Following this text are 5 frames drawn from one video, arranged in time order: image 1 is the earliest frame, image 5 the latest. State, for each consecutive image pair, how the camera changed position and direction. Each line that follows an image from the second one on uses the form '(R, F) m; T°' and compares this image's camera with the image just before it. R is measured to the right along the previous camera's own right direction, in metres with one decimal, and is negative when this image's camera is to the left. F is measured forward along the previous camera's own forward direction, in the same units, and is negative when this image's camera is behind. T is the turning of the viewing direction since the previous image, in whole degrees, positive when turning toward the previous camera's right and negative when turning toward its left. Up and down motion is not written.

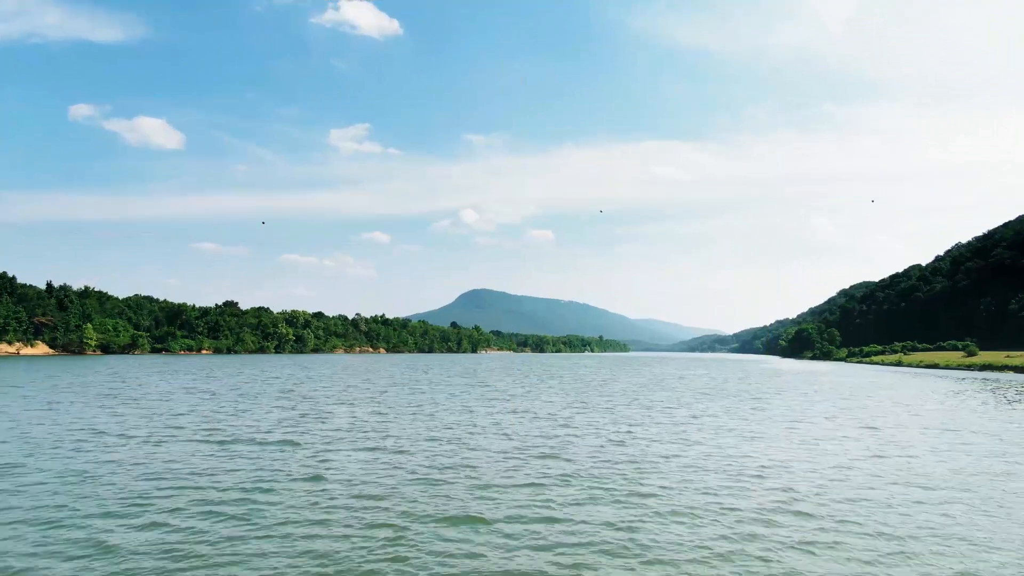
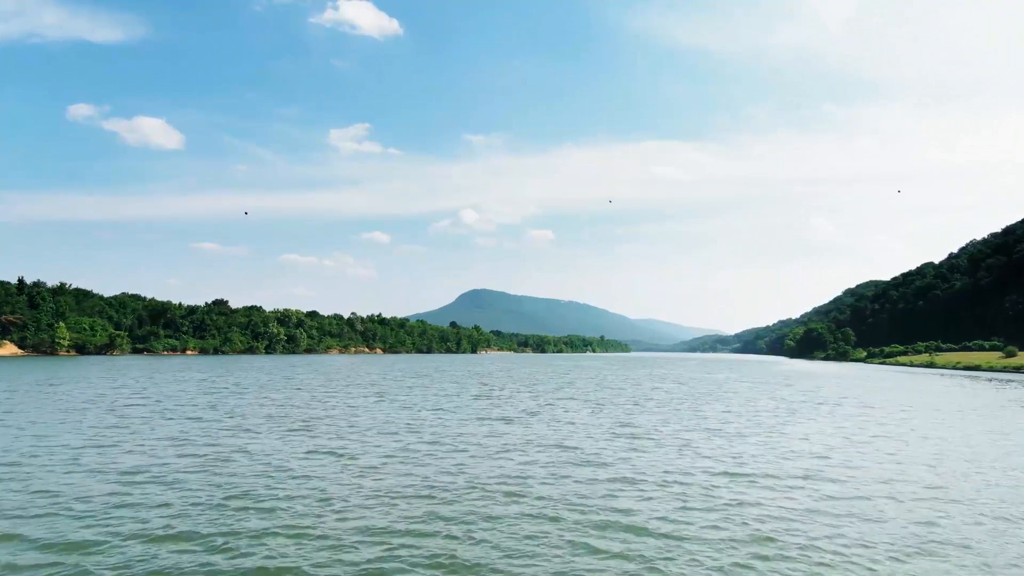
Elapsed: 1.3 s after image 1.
(-0.2, +2.9) m; 0°
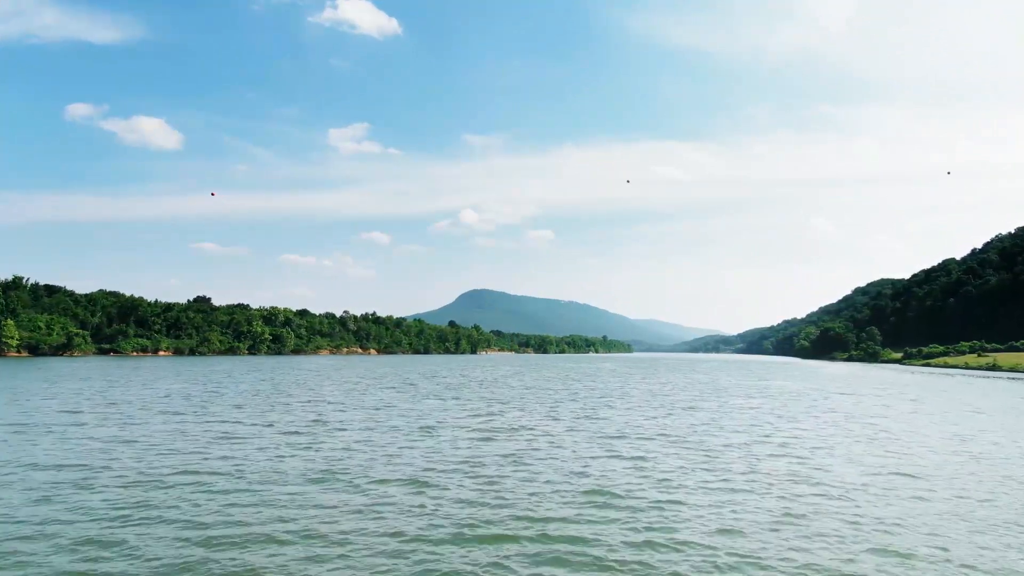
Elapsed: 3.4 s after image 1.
(-0.3, +4.6) m; 0°
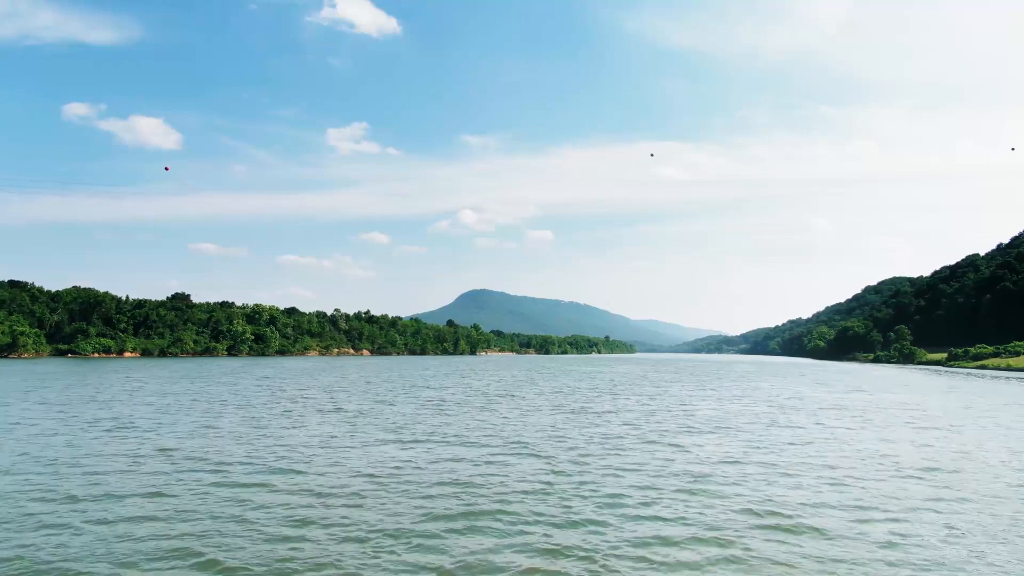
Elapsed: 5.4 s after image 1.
(-0.3, +4.7) m; 0°
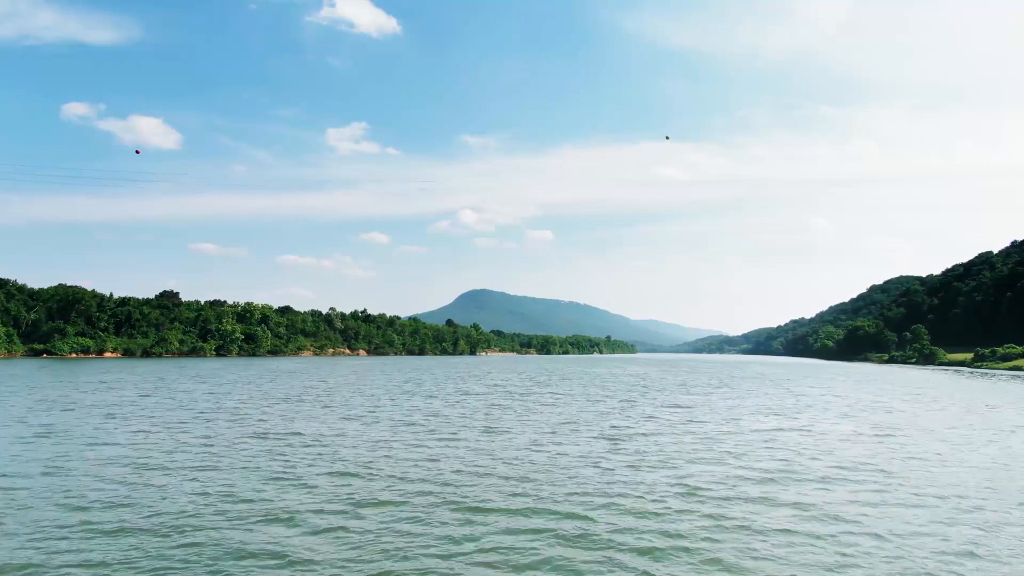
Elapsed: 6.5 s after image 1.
(-0.2, +2.3) m; 0°
